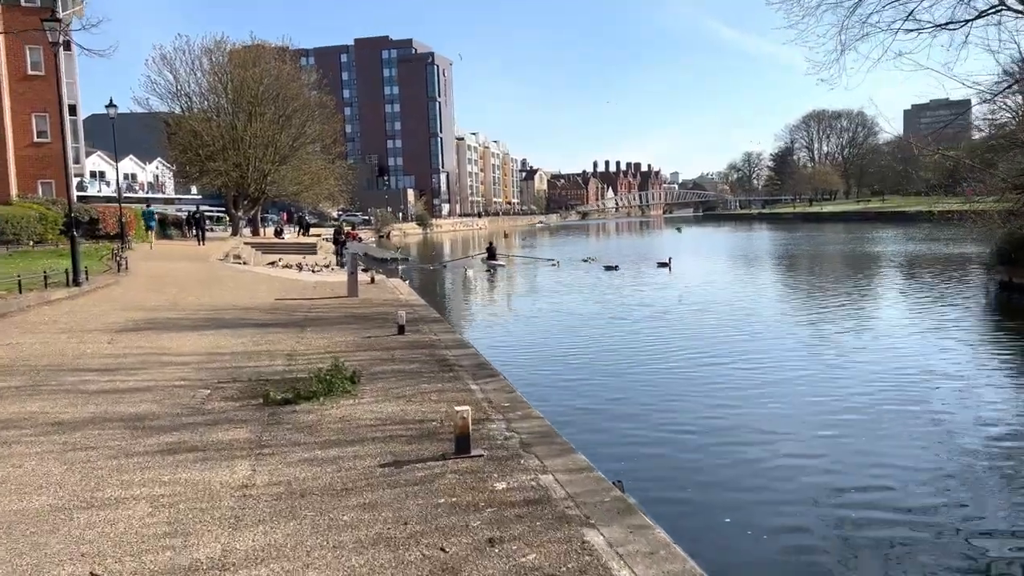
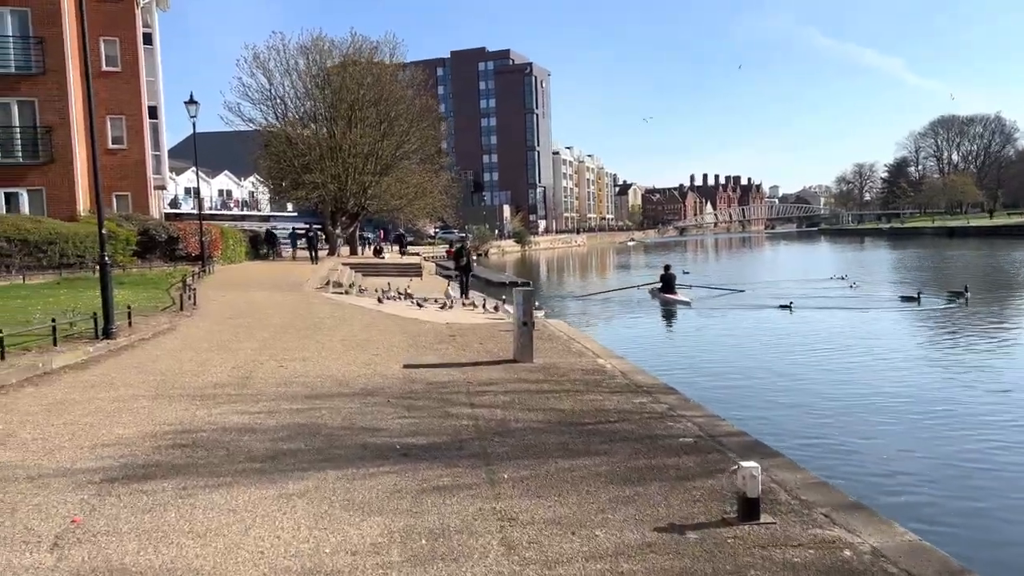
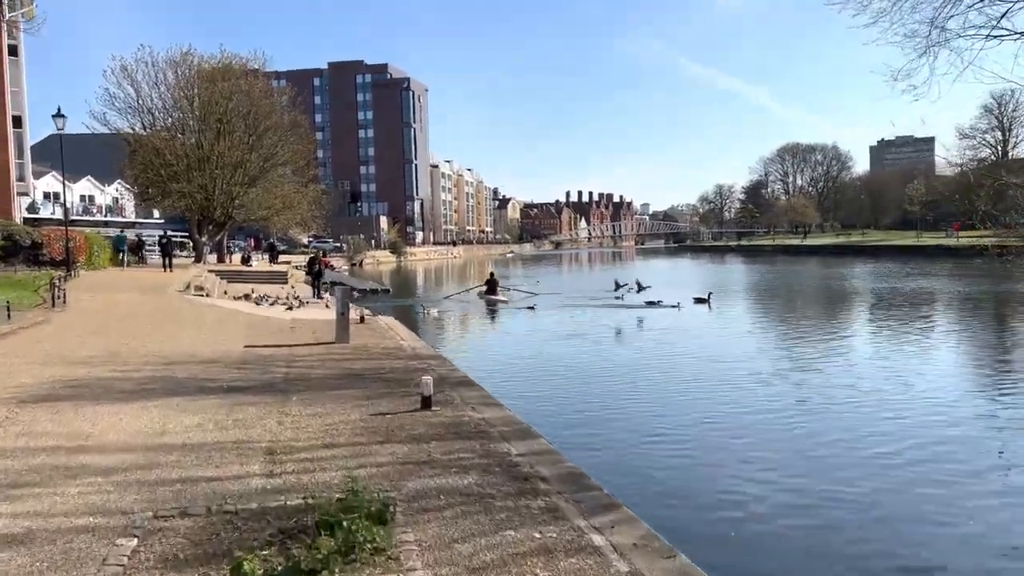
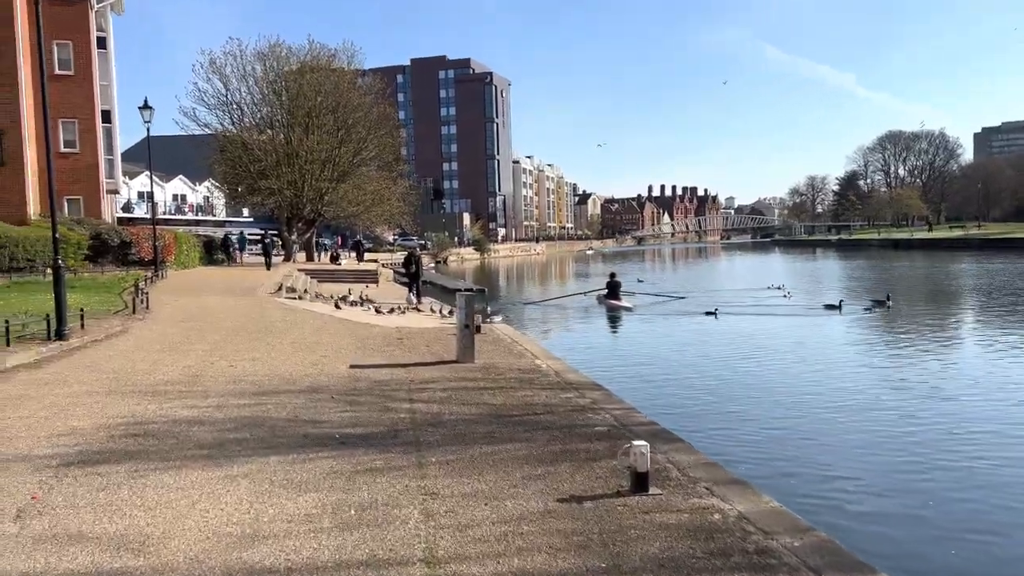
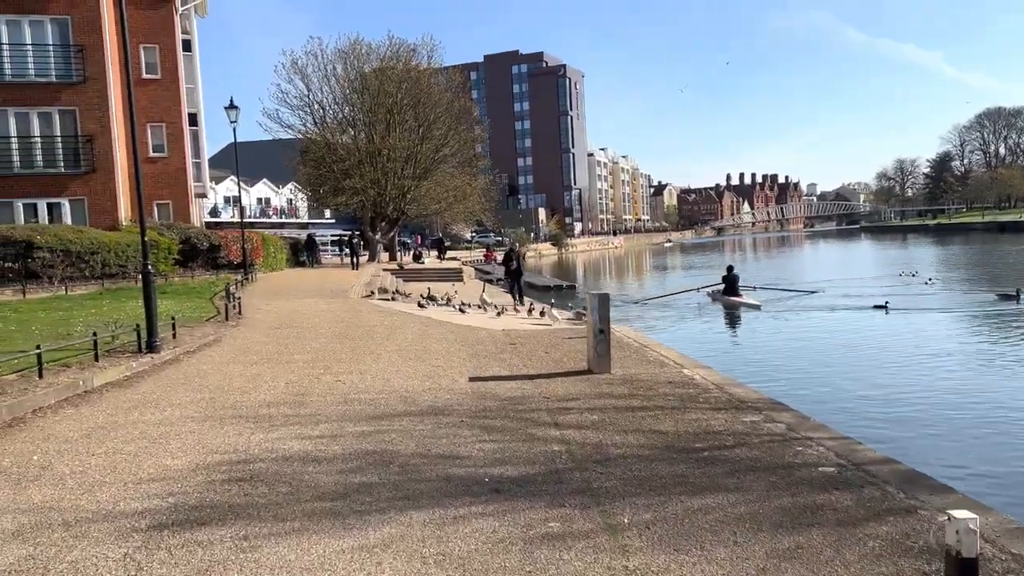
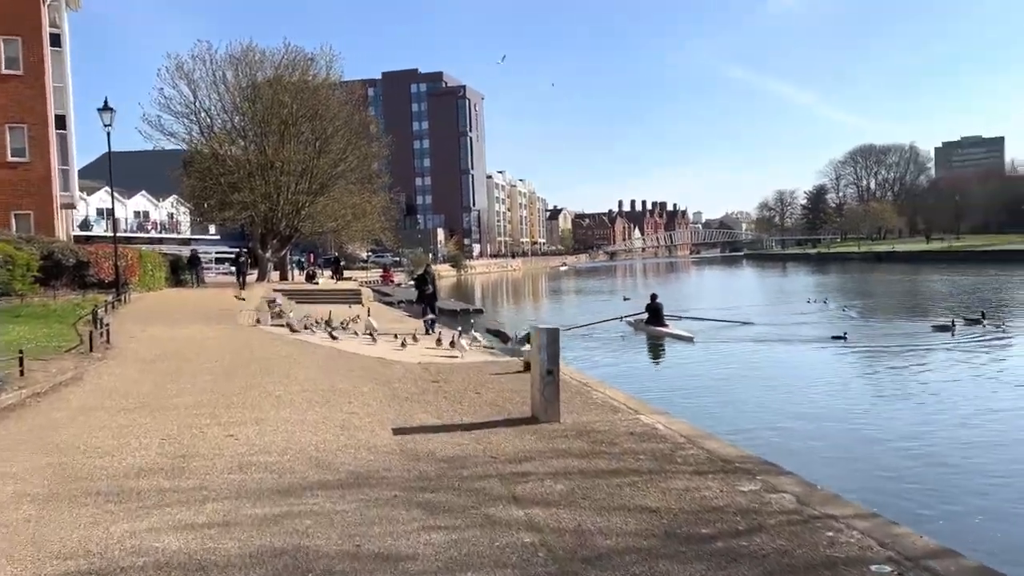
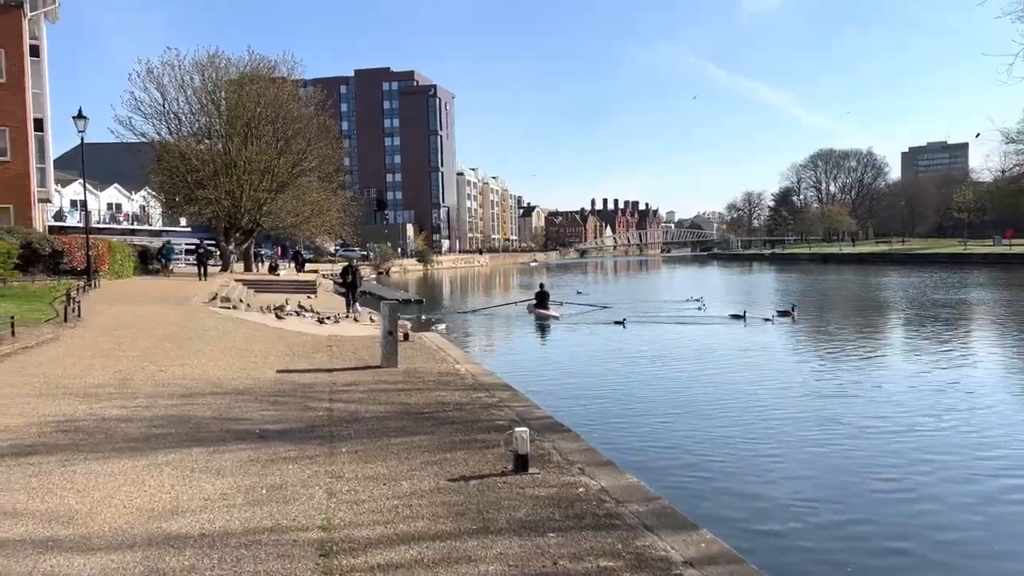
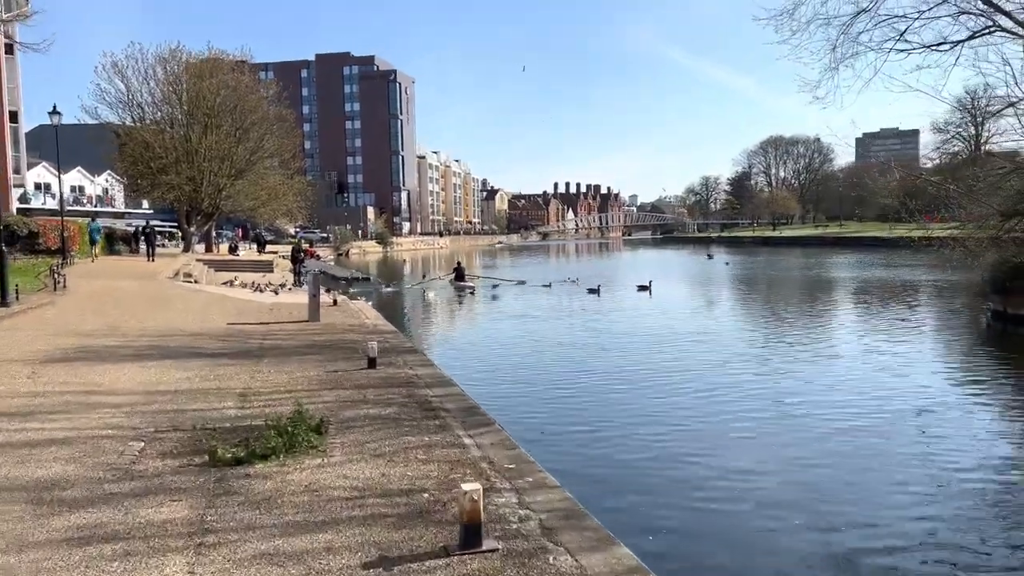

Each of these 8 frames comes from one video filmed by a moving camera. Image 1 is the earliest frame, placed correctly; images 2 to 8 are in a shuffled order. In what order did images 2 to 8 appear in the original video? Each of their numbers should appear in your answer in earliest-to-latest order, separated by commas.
8, 3, 7, 4, 2, 5, 6
